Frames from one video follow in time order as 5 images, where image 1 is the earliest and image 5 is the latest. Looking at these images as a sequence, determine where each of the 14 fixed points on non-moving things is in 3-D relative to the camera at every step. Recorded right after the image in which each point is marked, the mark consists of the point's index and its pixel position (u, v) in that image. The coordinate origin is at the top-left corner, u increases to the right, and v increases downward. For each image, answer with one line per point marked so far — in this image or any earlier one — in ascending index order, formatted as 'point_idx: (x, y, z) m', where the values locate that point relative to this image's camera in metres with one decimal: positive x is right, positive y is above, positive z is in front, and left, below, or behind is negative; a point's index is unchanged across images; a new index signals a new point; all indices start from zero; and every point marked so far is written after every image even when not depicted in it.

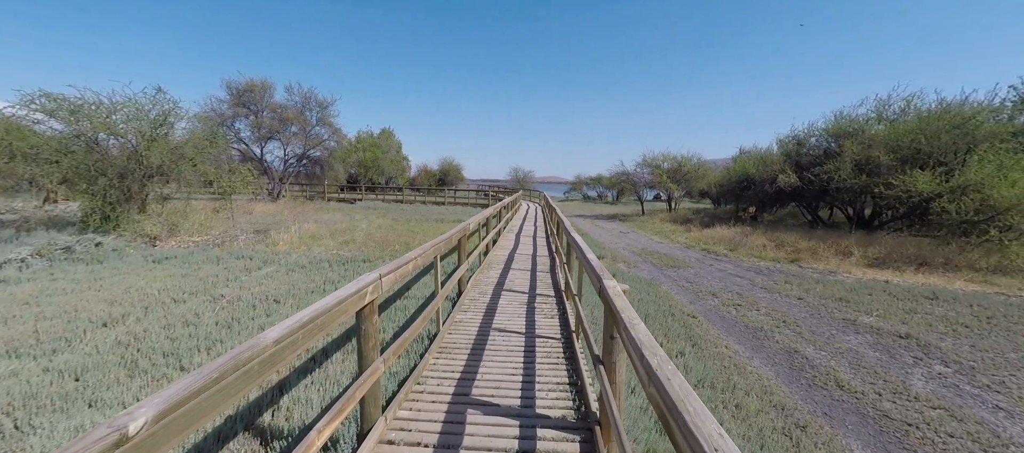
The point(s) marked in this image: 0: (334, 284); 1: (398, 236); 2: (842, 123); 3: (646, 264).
0: (-2.9, -0.9, +6.9) m
1: (-3.5, -0.3, +12.7) m
2: (+11.3, +3.5, +14.3) m
3: (+3.2, -0.9, +9.9) m
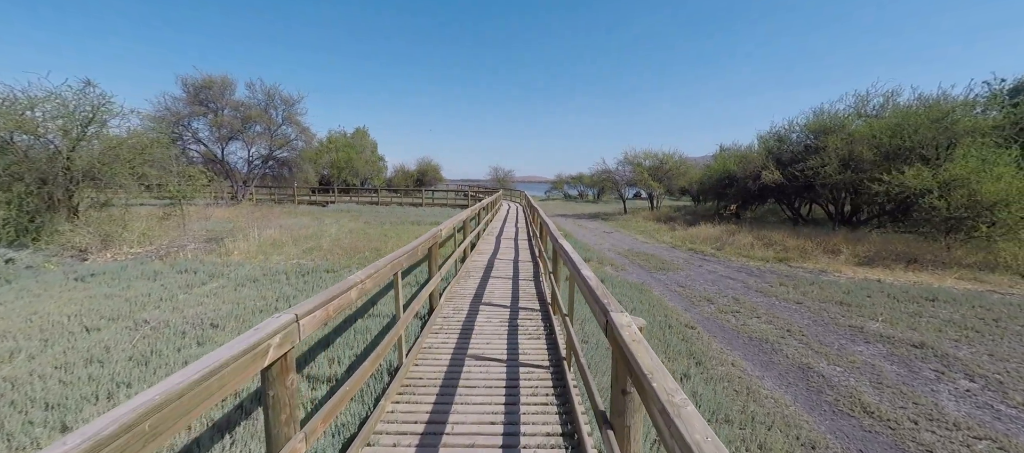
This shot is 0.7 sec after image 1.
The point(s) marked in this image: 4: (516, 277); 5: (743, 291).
0: (-3.3, -1.1, +6.0) m
1: (-4.1, -0.4, +11.8) m
2: (+10.5, +3.7, +14.1) m
3: (+2.7, -0.9, +9.3) m
4: (+0.1, -0.9, +7.1) m
5: (+4.1, -1.1, +7.3) m
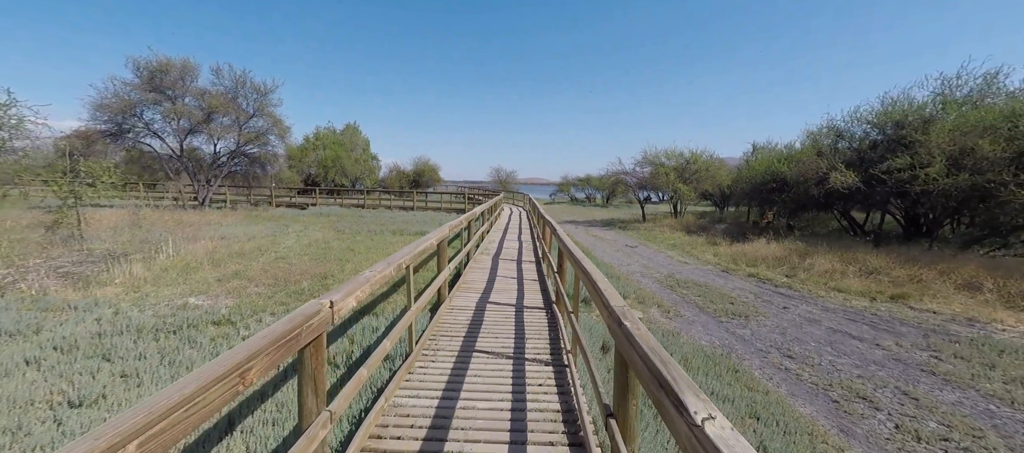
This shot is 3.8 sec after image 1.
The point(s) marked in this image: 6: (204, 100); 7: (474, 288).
0: (-3.3, -1.4, +3.1) m
1: (-4.1, -0.8, +8.9) m
2: (+10.5, +3.2, +11.1) m
3: (+2.7, -1.3, +6.4) m
4: (+0.1, -1.2, +4.2) m
5: (+4.1, -1.5, +4.3) m
6: (-14.6, +6.0, +19.8) m
7: (-0.6, -0.9, +6.4) m
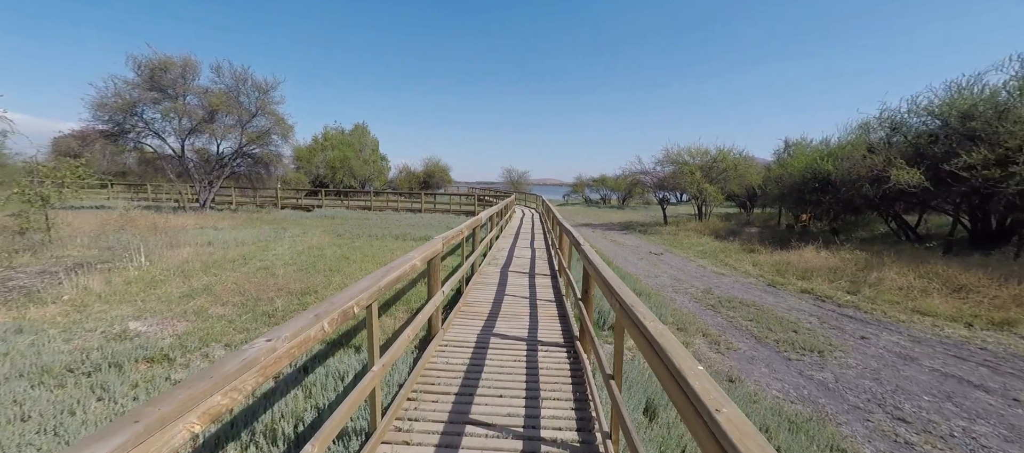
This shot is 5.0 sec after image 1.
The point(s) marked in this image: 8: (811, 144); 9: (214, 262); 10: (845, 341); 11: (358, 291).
0: (-3.2, -1.5, +2.0) m
1: (-3.9, -0.9, +7.9) m
2: (+10.8, +3.1, +9.7) m
3: (+2.8, -1.4, +5.1) m
4: (+0.1, -1.4, +3.0) m
5: (+4.2, -1.6, +3.1) m
6: (-14.1, +5.9, +19.1) m
7: (-0.5, -1.0, +5.2) m
8: (+11.8, +3.3, +16.3) m
9: (-6.0, -0.7, +8.4) m
10: (+4.1, -1.4, +5.2) m
11: (-0.8, -0.4, +2.2) m
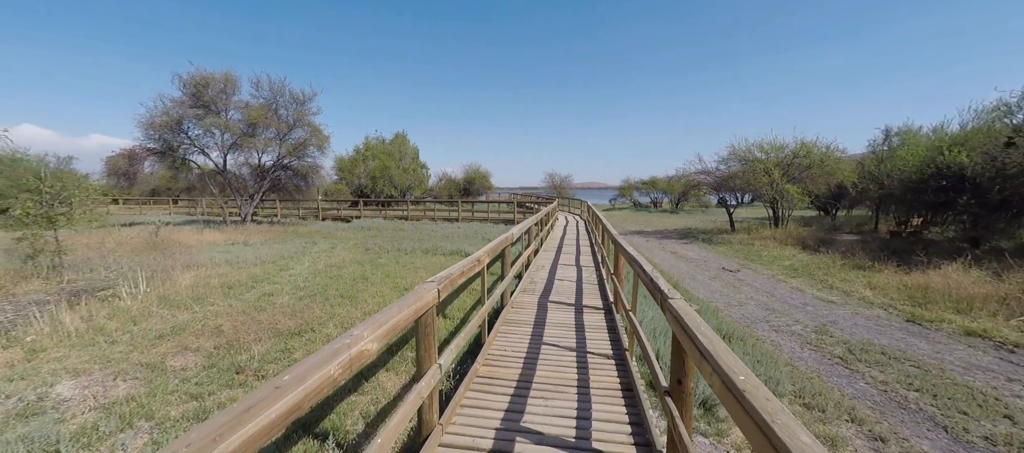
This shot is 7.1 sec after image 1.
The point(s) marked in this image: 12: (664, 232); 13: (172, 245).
0: (-3.2, -1.7, +0.8) m
1: (-3.2, -1.2, +6.7) m
2: (+11.5, +3.0, +6.9) m
3: (+3.2, -1.6, +3.2) m
4: (+0.3, -1.6, +1.4) m
5: (+4.3, -1.8, +1.0) m
6: (-12.2, +5.2, +19.0) m
7: (-0.1, -1.3, +3.7) m
8: (+13.2, +3.1, +13.5) m
9: (-5.3, -1.1, +7.5) m
10: (+4.4, -1.6, +3.1) m
11: (-0.8, -0.6, +0.7) m
12: (+6.9, -0.3, +18.8) m
13: (-8.7, -0.5, +10.6) m
